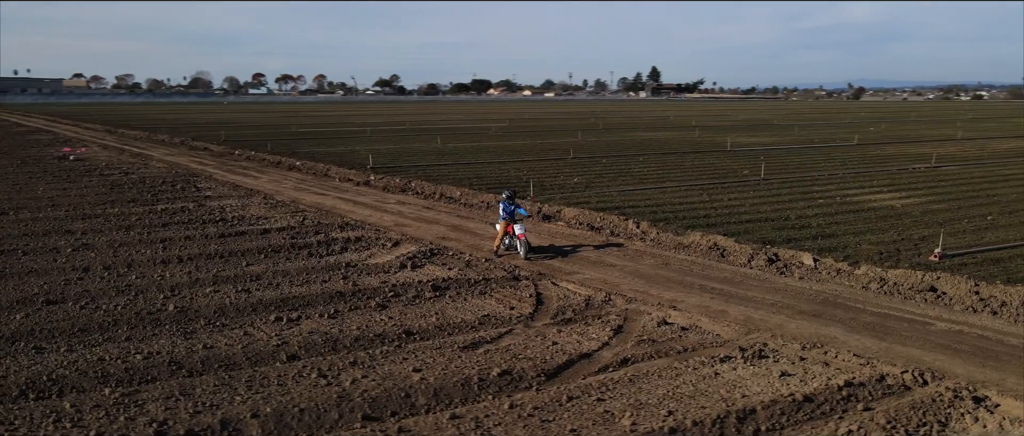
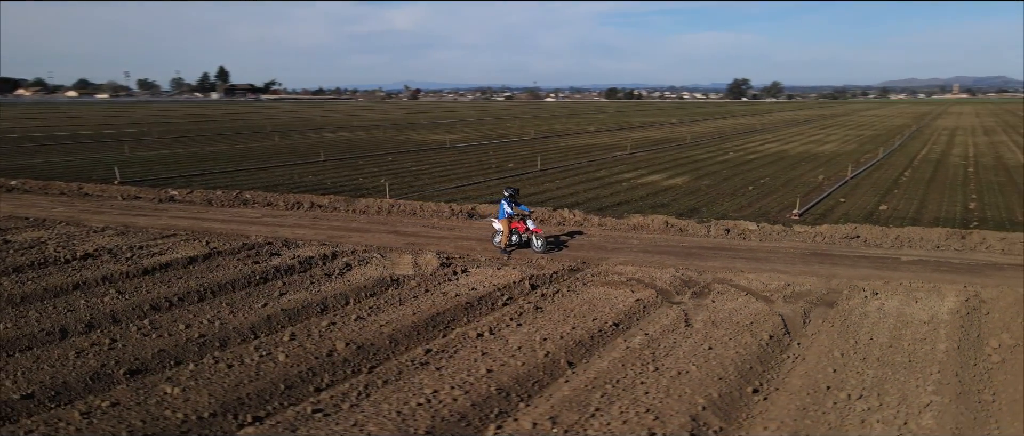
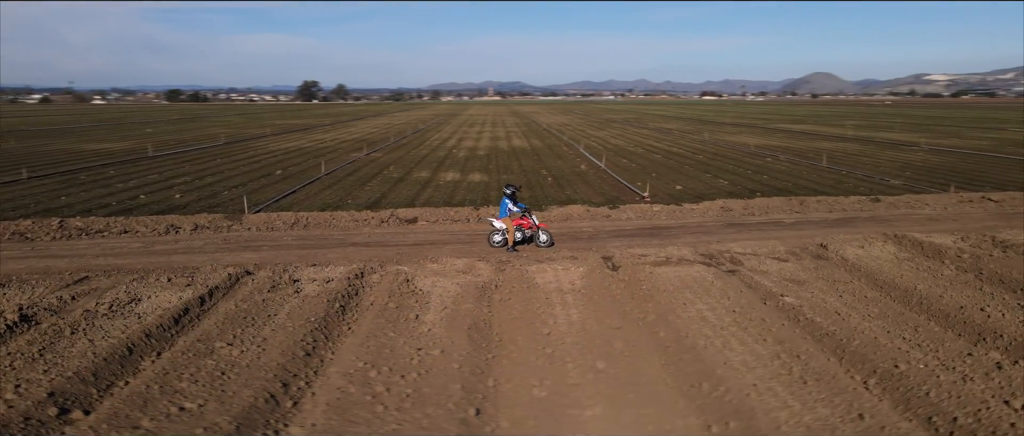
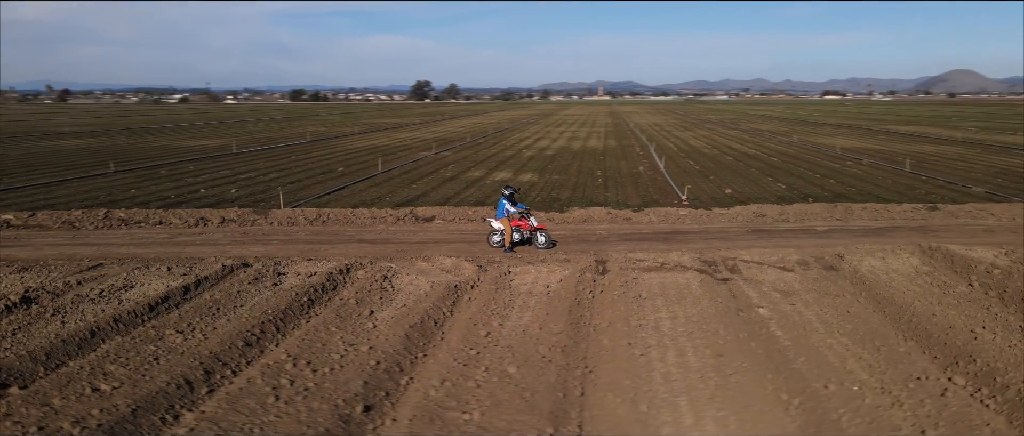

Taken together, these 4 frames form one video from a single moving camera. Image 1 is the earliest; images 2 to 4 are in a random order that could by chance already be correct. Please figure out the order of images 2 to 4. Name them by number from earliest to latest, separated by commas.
2, 4, 3
